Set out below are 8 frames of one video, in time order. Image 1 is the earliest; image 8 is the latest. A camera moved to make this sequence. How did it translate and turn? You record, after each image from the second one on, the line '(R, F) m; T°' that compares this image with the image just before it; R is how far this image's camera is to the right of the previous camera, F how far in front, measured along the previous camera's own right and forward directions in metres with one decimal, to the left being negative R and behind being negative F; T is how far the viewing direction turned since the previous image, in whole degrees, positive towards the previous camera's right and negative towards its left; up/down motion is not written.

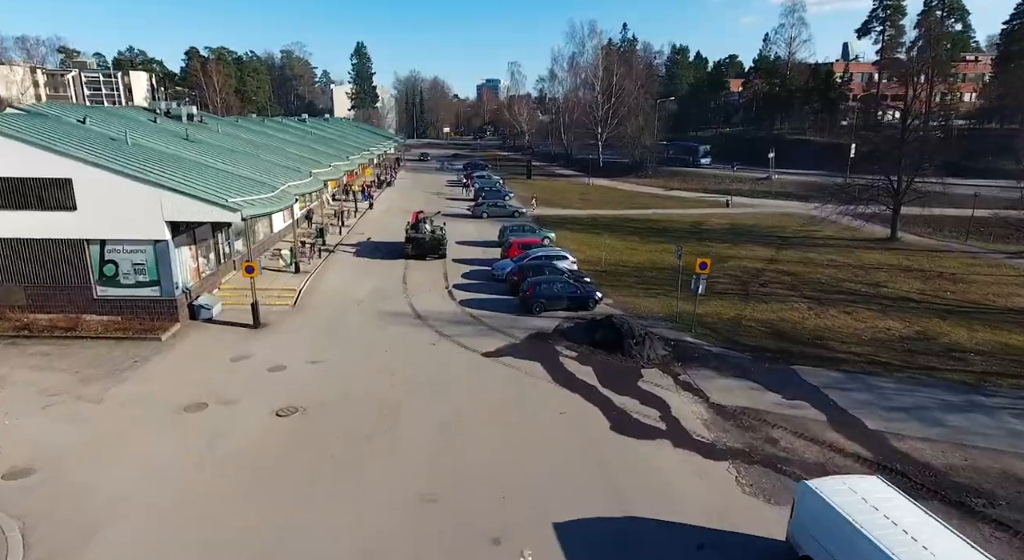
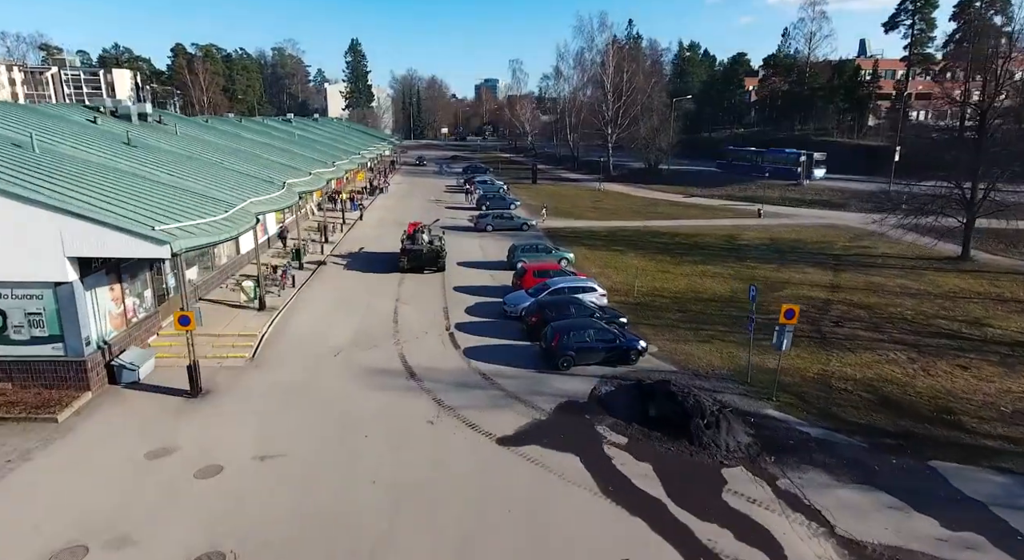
(-0.6, +4.9) m; 0°
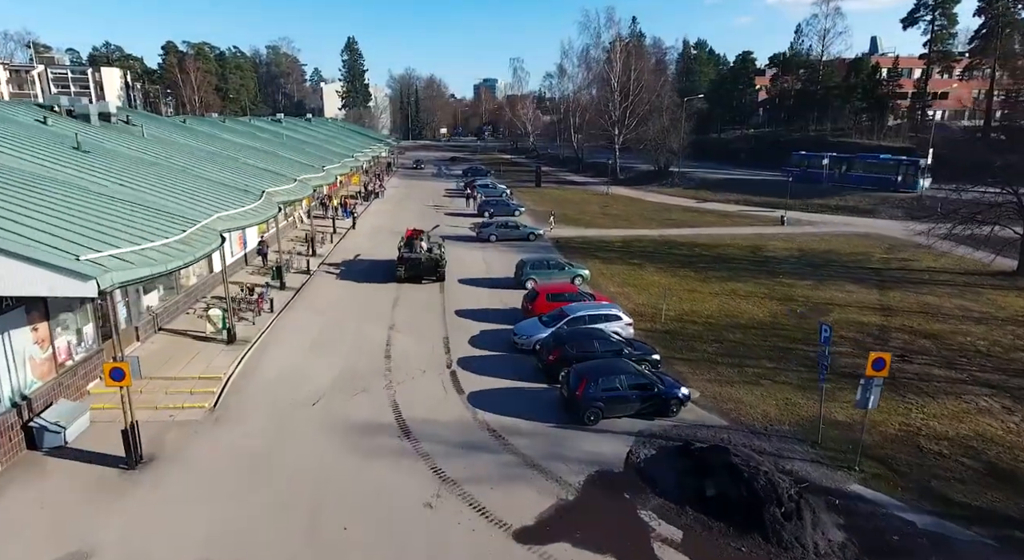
(-0.4, +3.0) m; 0°
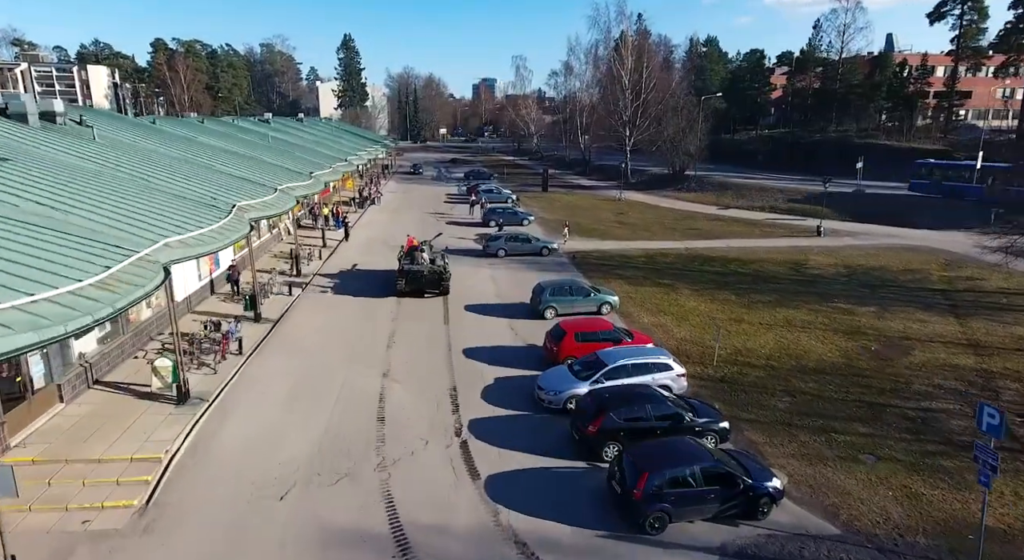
(-0.6, +3.7) m; 0°
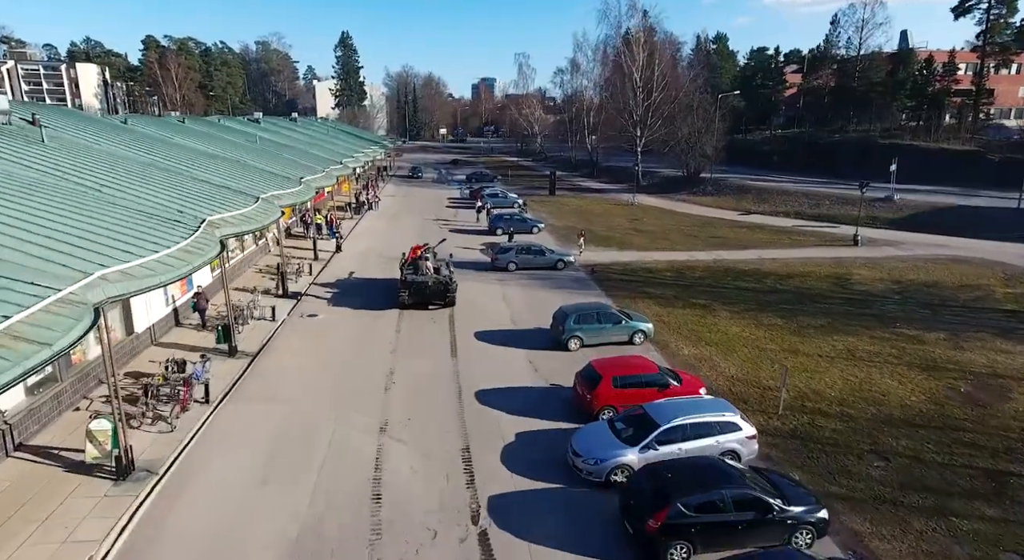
(-0.5, +3.0) m; 0°
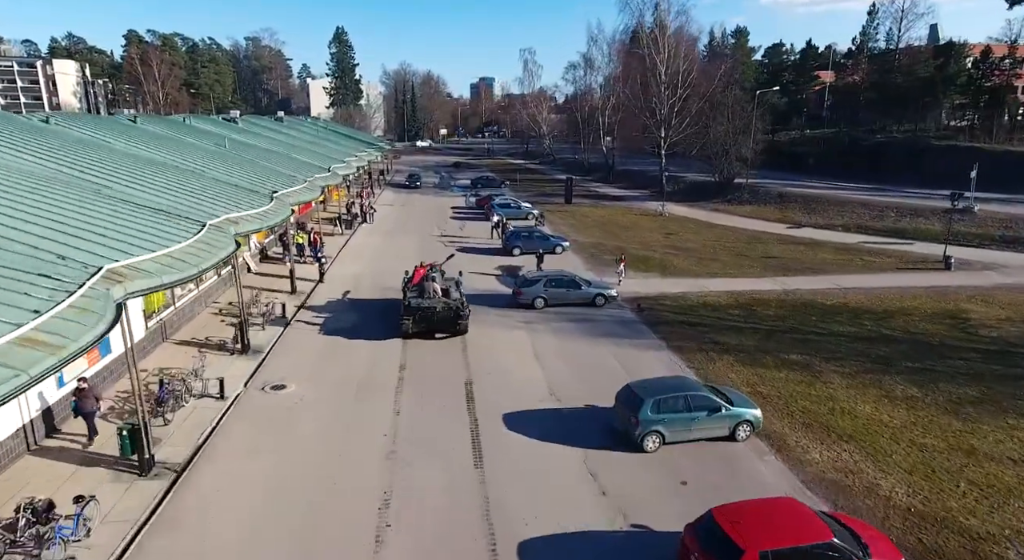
(-1.0, +5.7) m; 0°
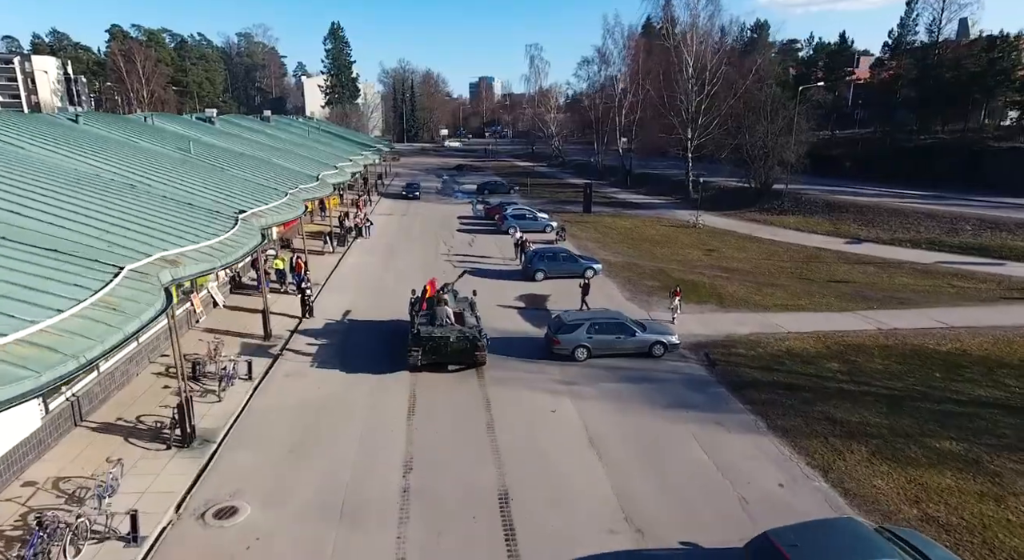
(-0.9, +4.9) m; 0°
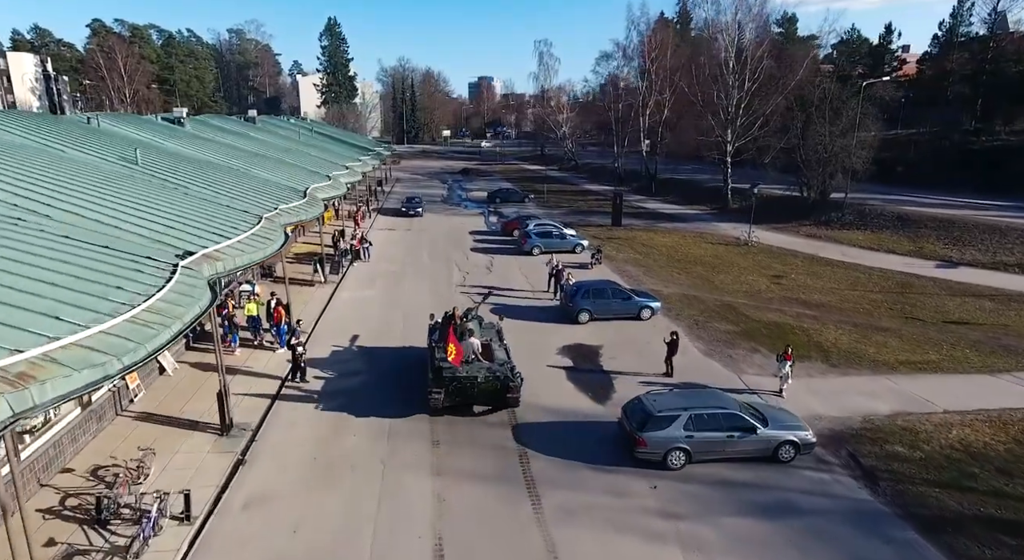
(-1.2, +5.5) m; 0°
